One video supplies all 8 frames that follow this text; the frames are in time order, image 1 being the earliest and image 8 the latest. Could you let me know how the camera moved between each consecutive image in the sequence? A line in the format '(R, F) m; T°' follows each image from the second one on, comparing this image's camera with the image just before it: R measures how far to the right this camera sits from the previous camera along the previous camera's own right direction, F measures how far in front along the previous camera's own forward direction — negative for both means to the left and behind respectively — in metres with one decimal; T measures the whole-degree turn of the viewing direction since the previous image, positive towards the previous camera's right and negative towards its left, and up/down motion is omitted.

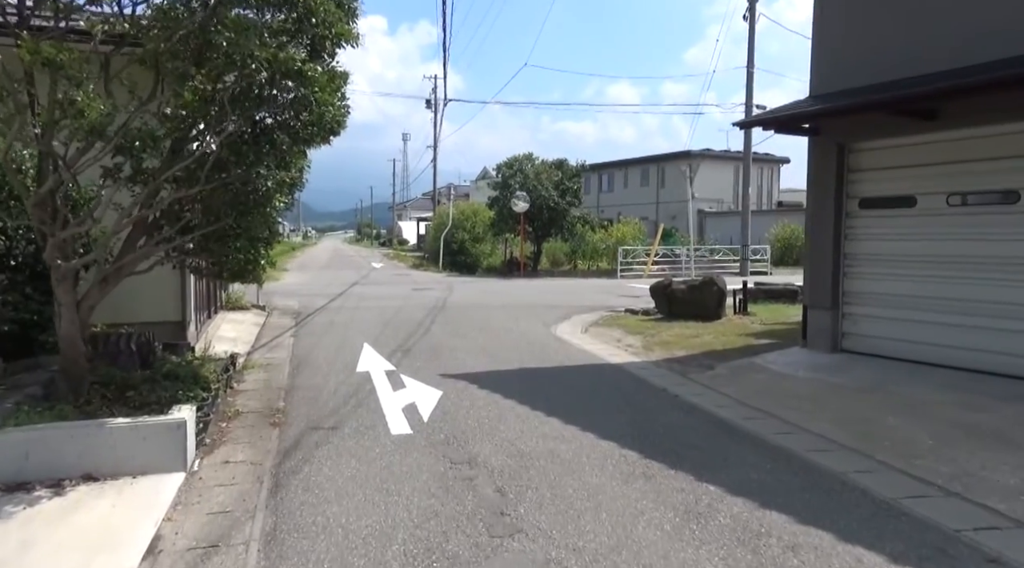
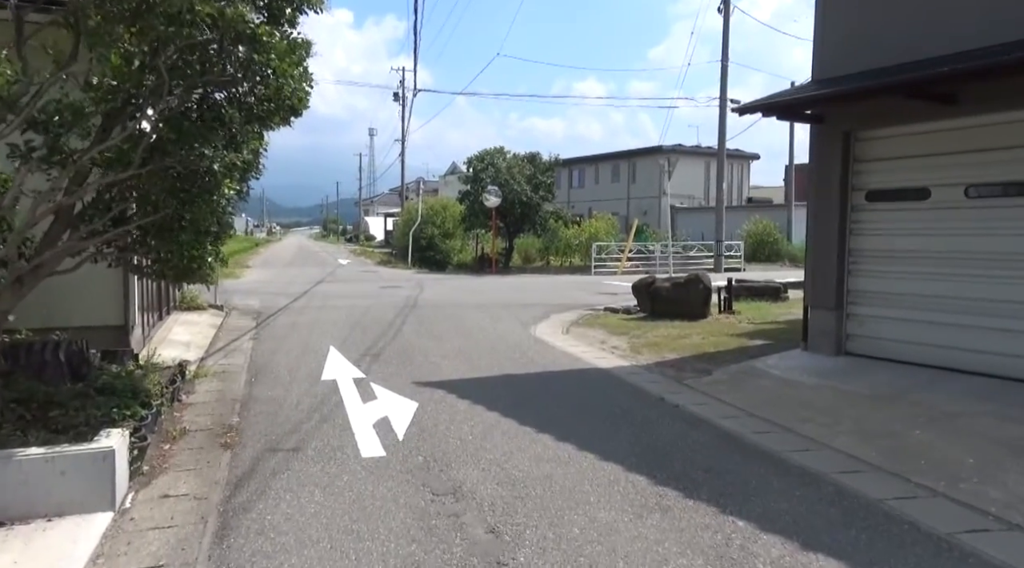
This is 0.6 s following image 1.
(-0.1, +0.8) m; +2°
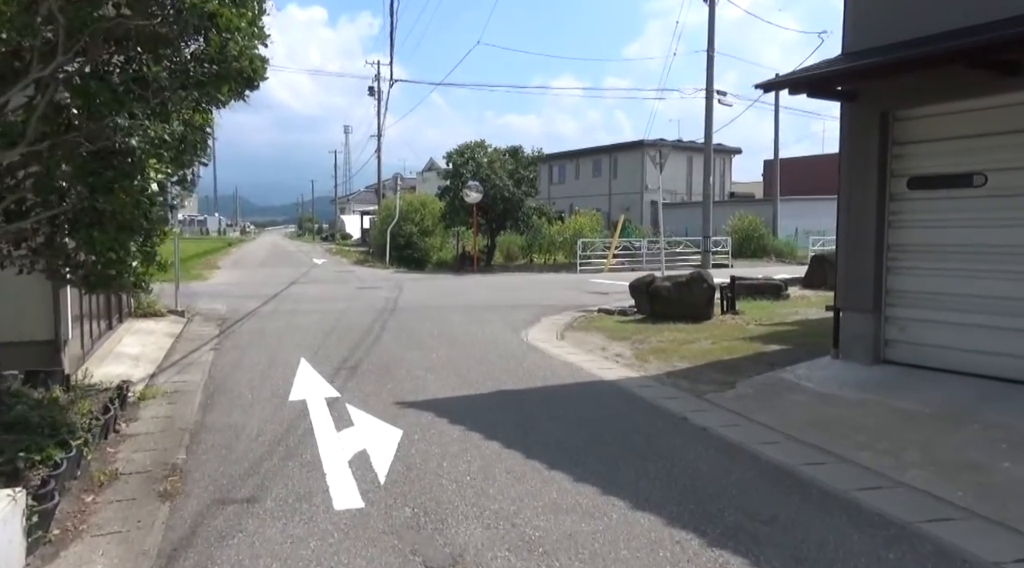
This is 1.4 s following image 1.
(-0.2, +1.2) m; +2°
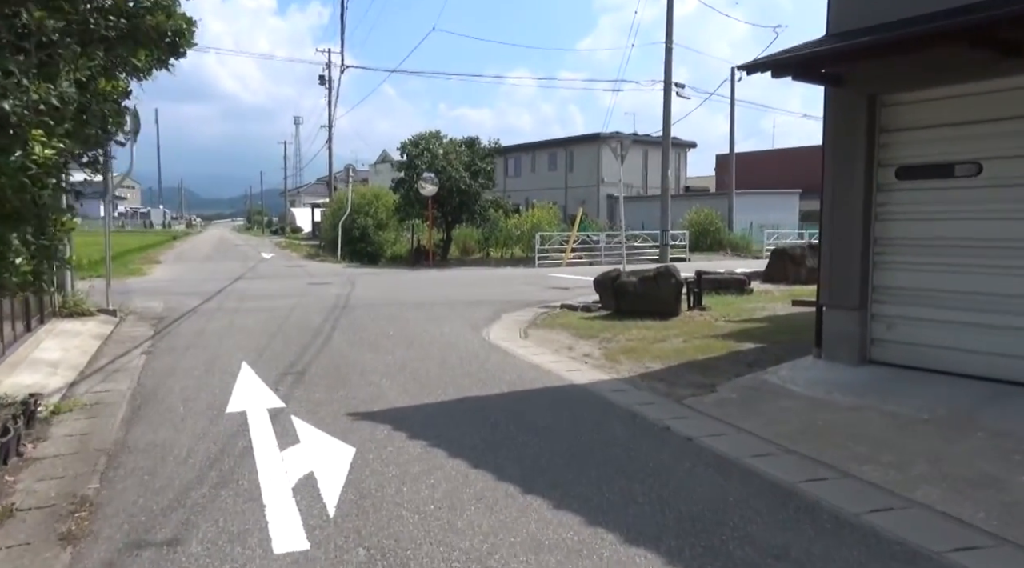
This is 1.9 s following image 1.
(-0.1, +0.7) m; +3°
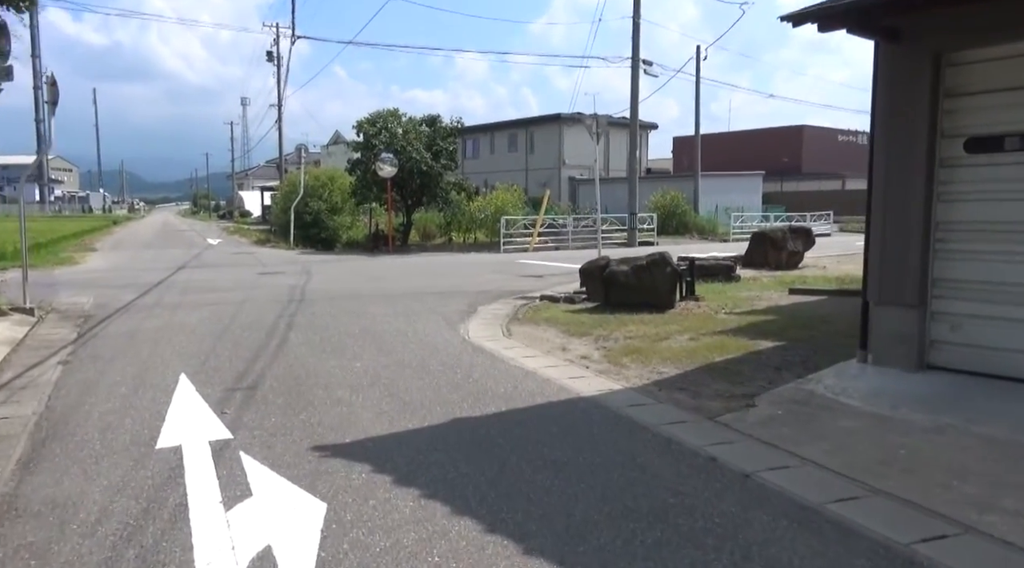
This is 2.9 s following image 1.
(-0.3, +1.4) m; +3°
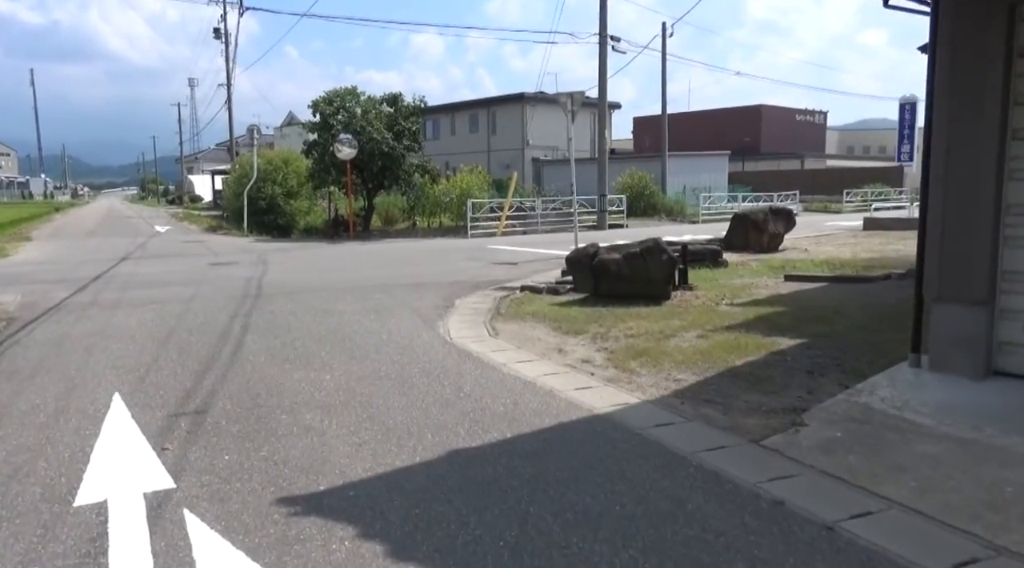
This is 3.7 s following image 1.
(-0.3, +1.1) m; +3°
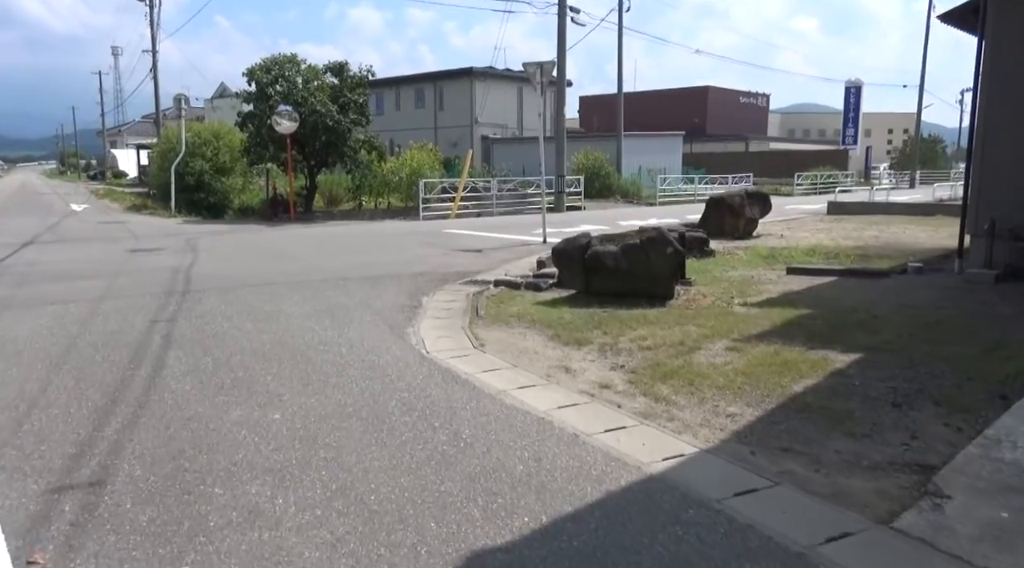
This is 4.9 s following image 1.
(-0.5, +1.6) m; +4°
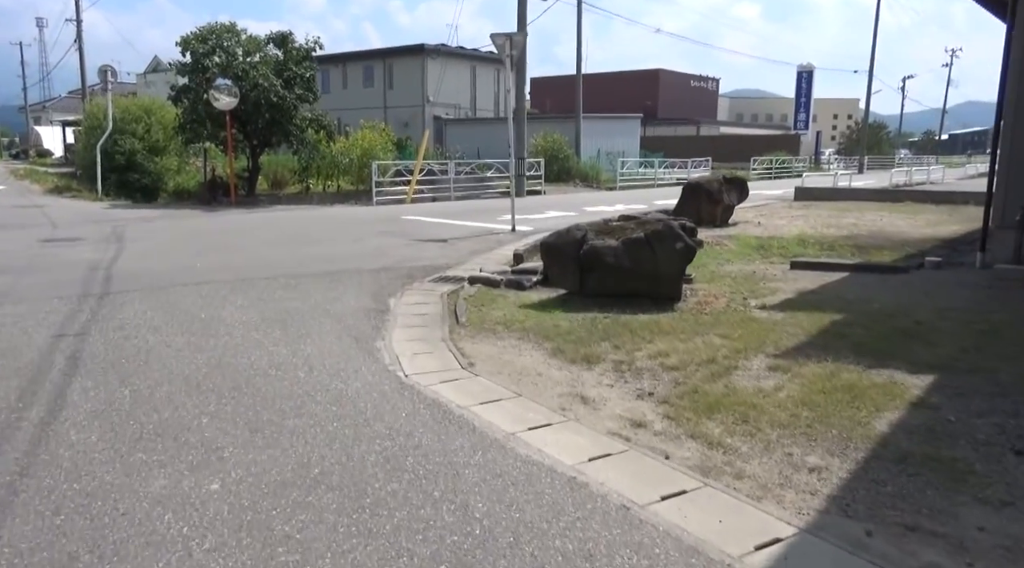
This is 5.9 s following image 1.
(-0.4, +1.4) m; +4°
